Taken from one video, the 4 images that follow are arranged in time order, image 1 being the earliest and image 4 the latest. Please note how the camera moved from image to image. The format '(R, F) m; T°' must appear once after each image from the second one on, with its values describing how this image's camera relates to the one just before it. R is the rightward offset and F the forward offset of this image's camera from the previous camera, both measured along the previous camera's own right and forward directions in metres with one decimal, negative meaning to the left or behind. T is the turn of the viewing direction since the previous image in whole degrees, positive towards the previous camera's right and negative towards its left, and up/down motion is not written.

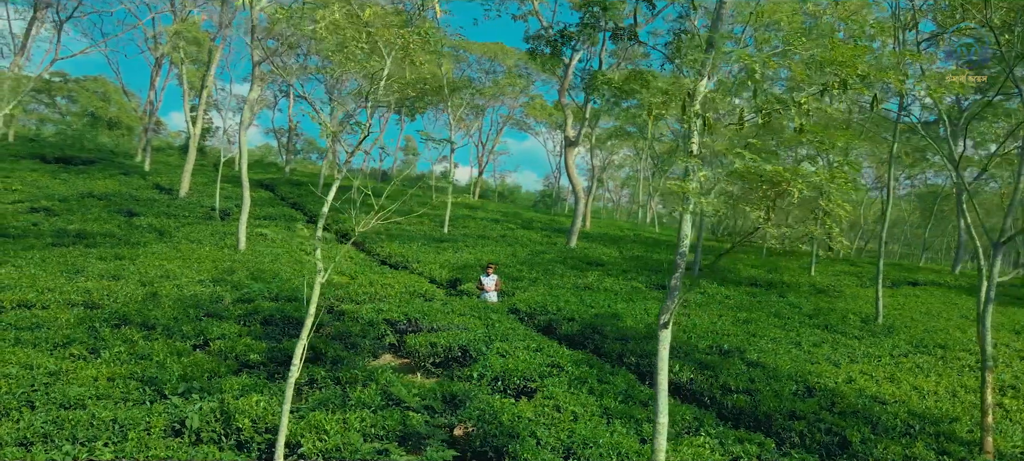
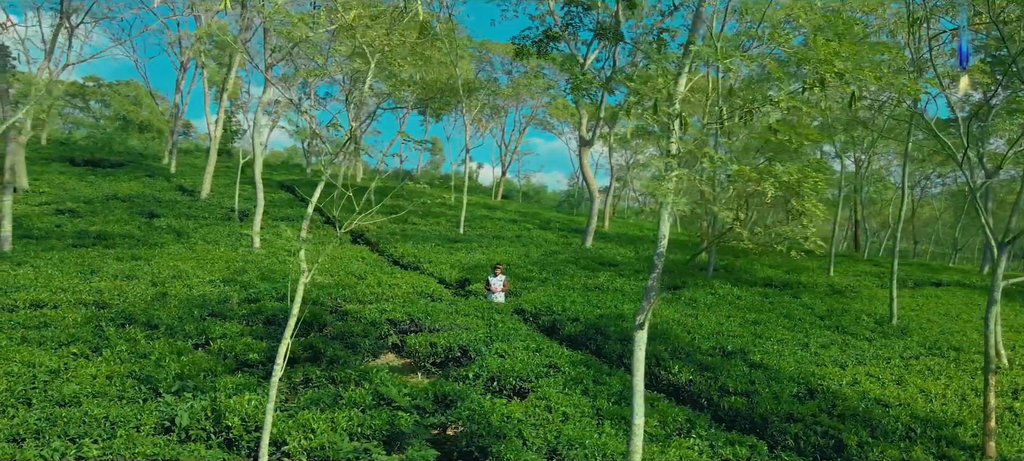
(+0.5, 0.0) m; -2°
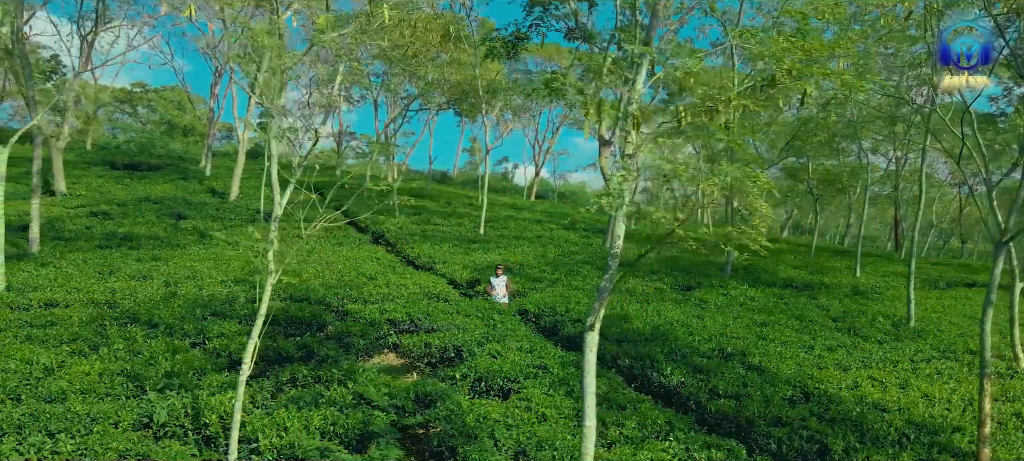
(+0.8, 0.0) m; -3°
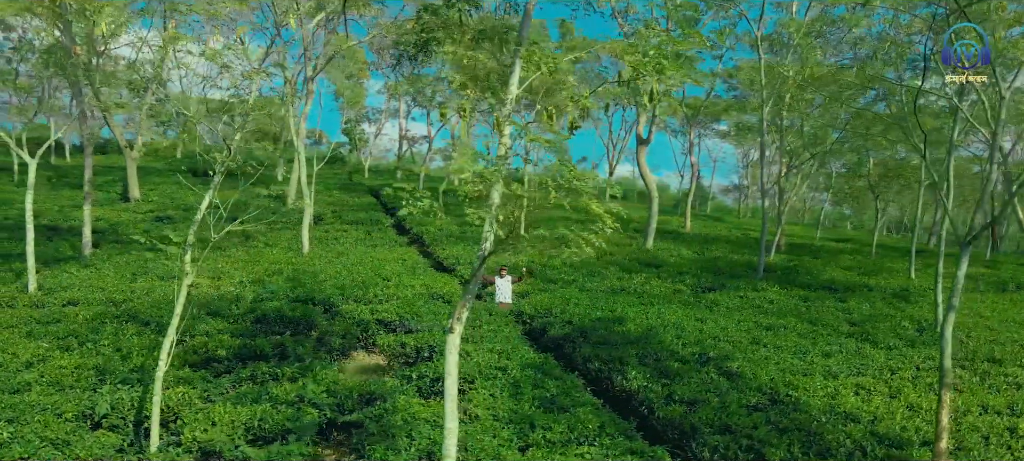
(+2.1, +0.1) m; -6°
